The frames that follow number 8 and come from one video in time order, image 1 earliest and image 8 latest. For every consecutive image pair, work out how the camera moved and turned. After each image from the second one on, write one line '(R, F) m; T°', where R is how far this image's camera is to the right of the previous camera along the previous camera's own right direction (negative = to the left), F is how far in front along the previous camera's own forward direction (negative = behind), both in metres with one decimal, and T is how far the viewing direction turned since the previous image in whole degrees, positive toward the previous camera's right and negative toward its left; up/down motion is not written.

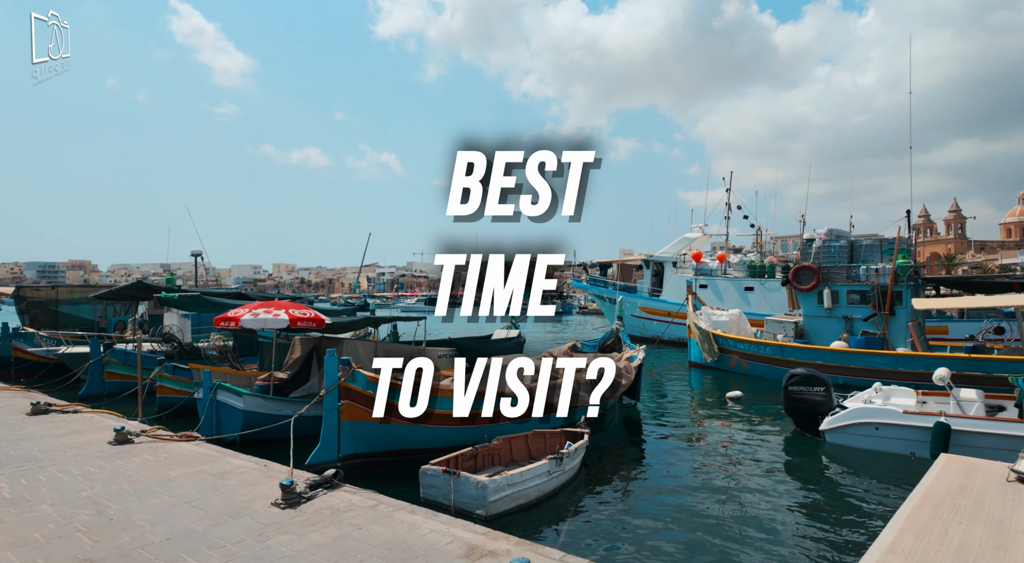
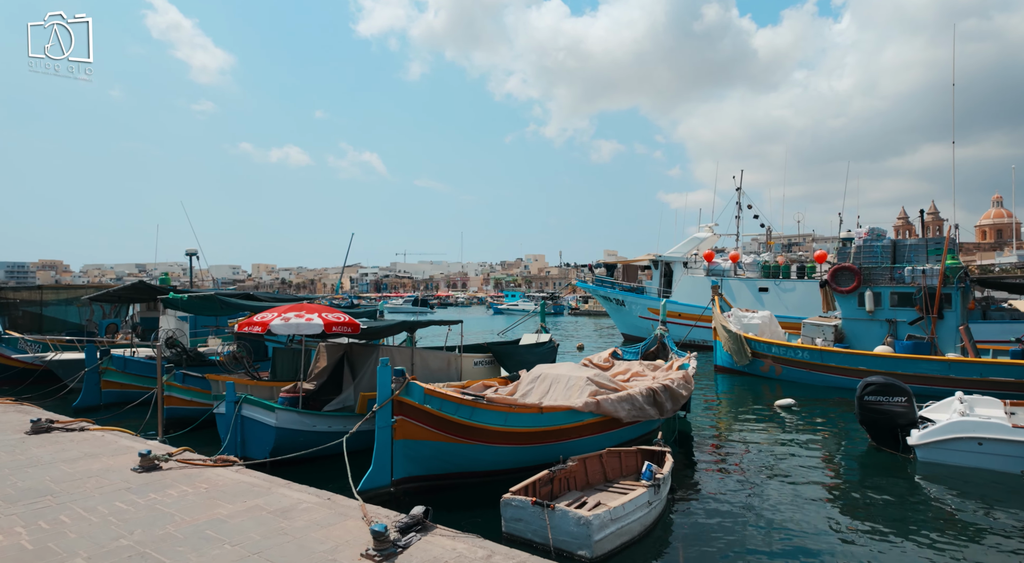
(-1.6, +1.3) m; +2°
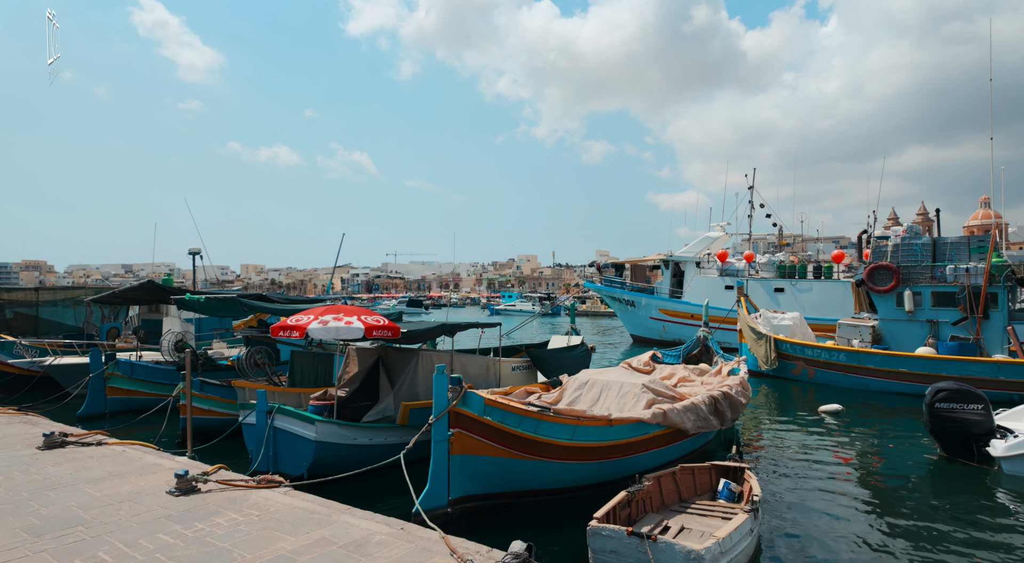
(-1.2, +0.9) m; +1°
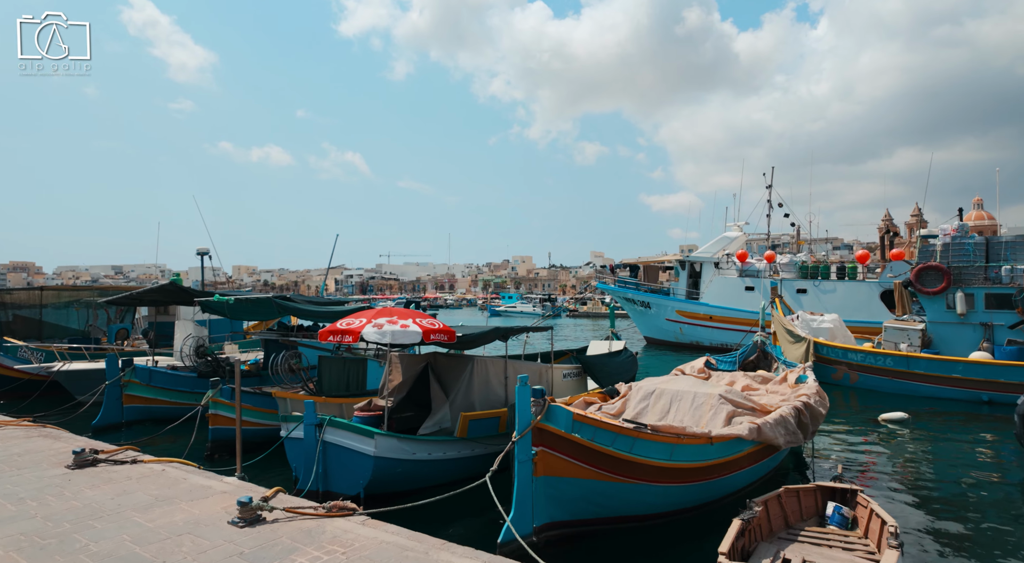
(-1.3, +0.9) m; +1°
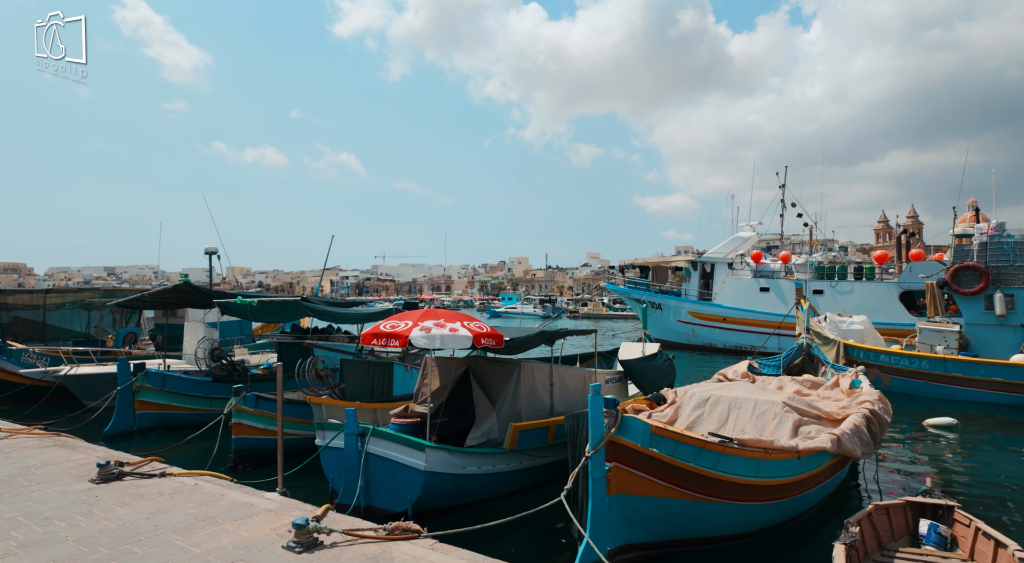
(-1.0, +0.7) m; +1°
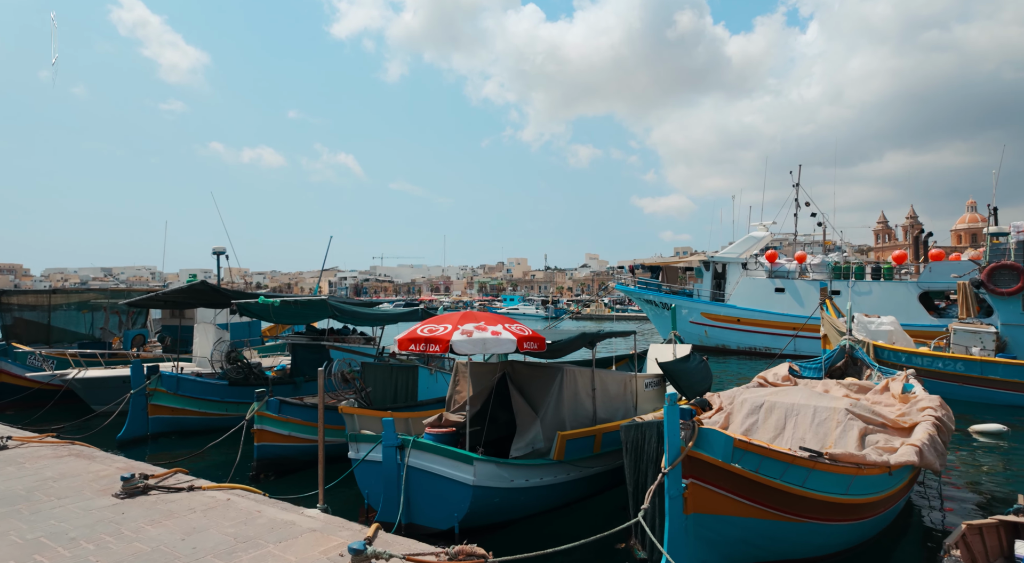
(-0.8, +0.6) m; 0°
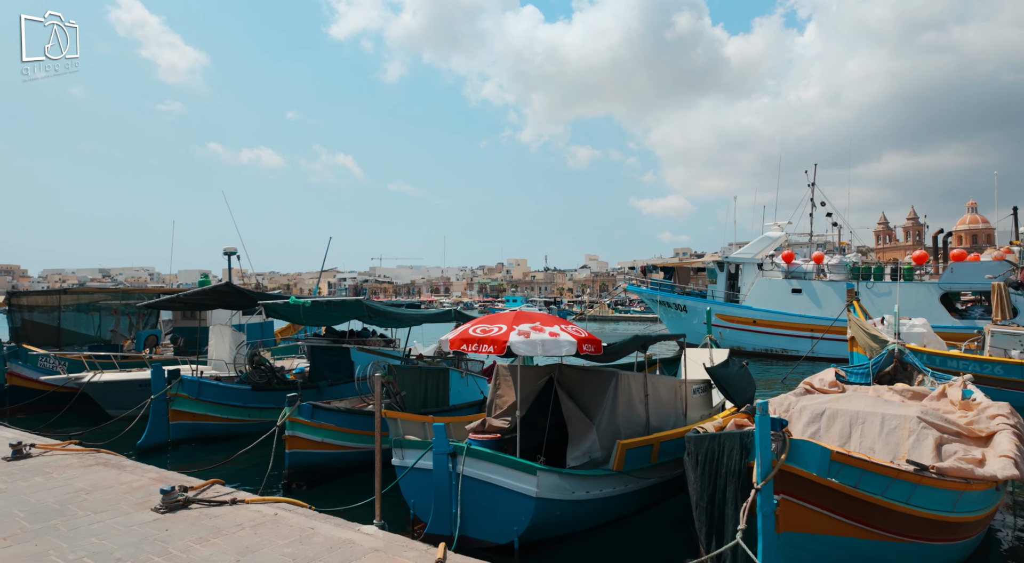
(-0.8, +0.5) m; 0°
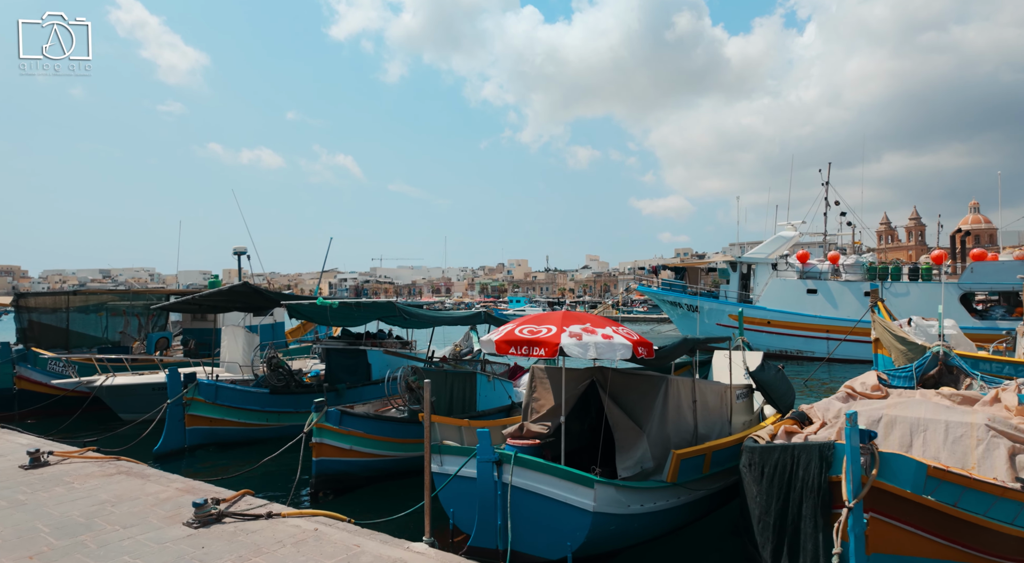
(-0.6, +0.5) m; 0°
